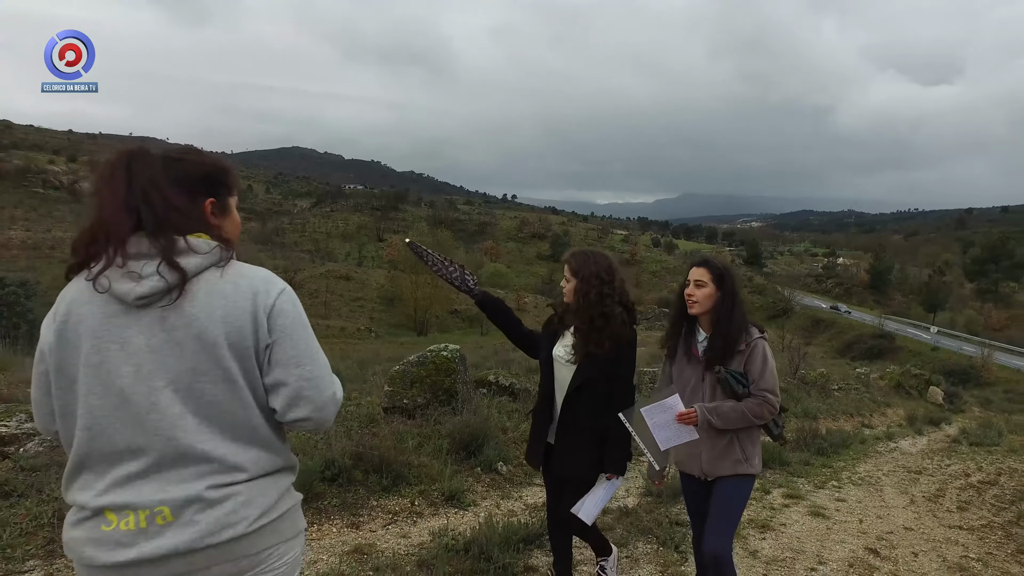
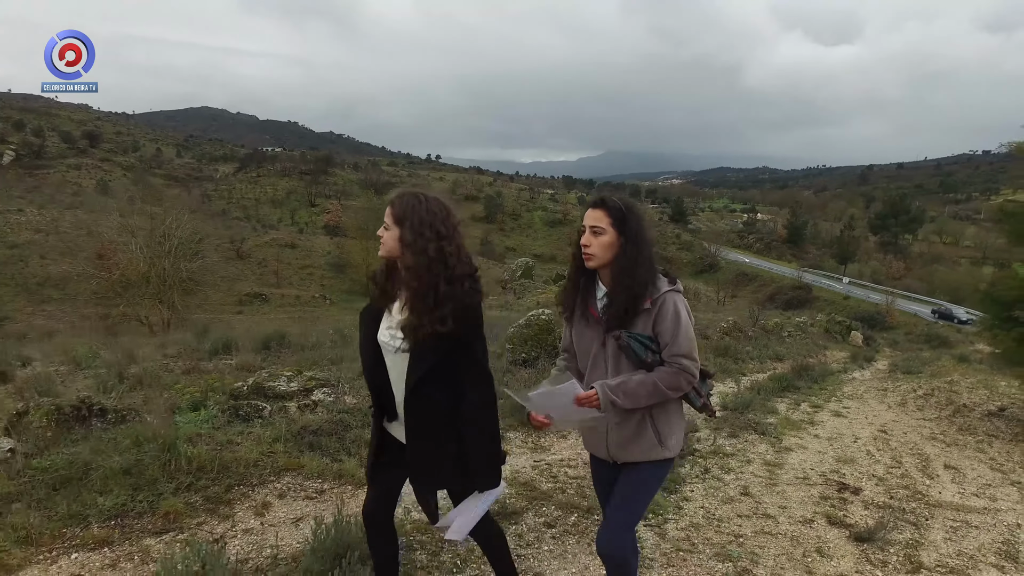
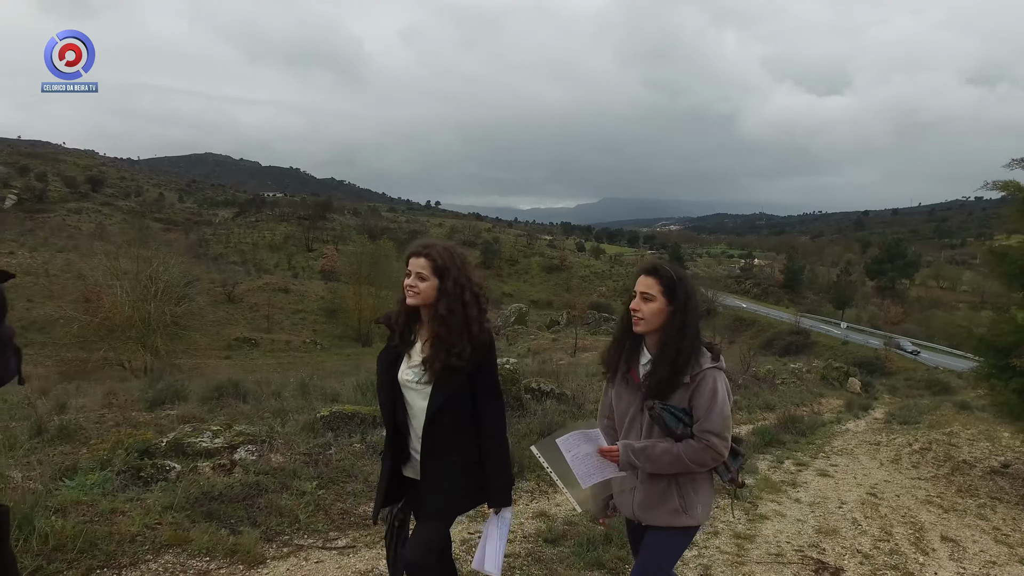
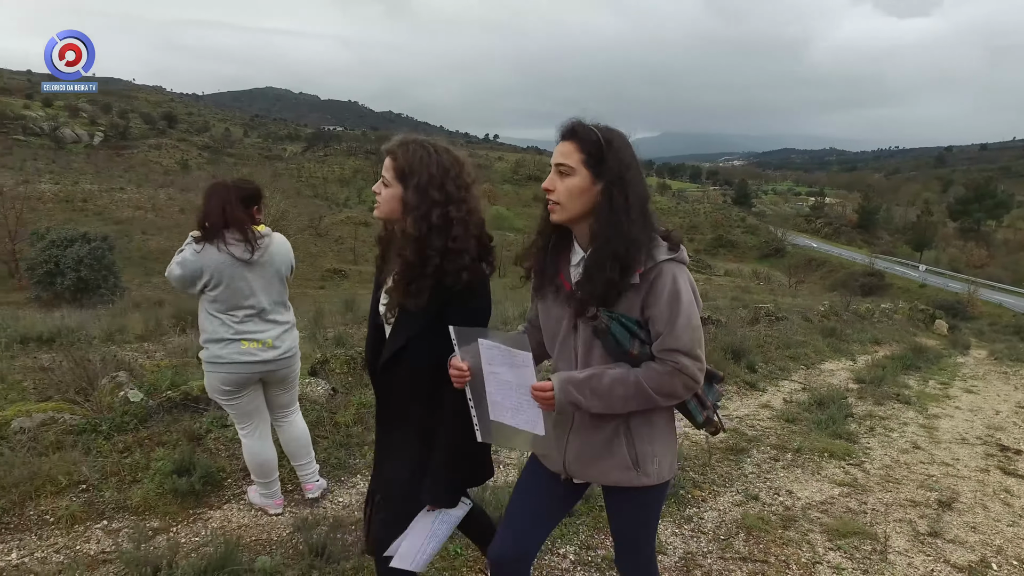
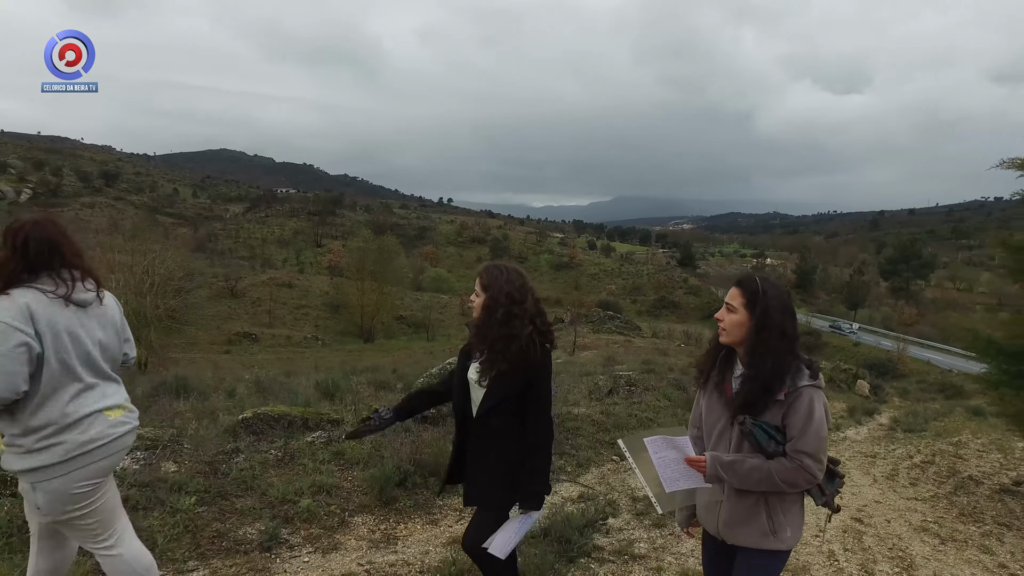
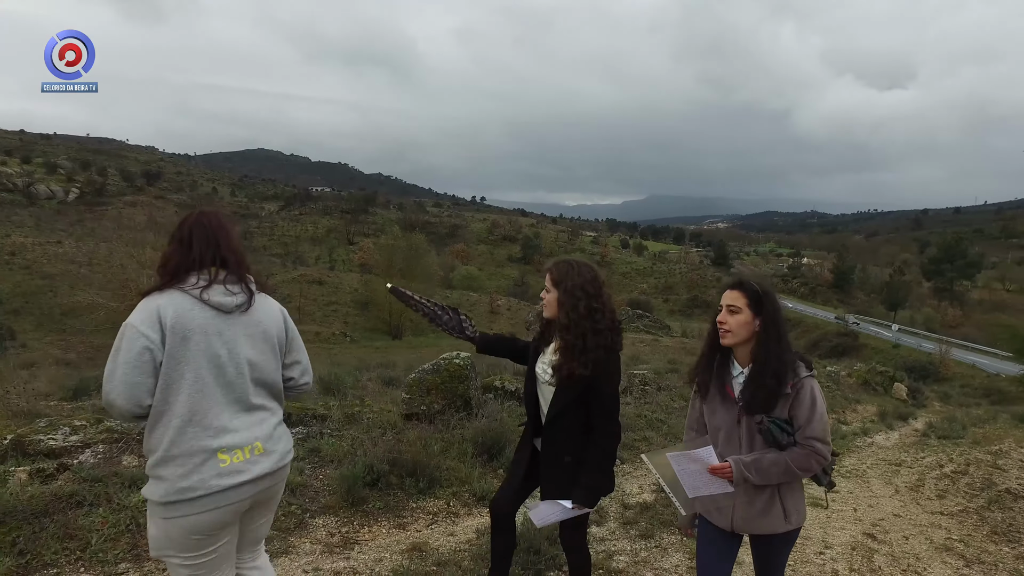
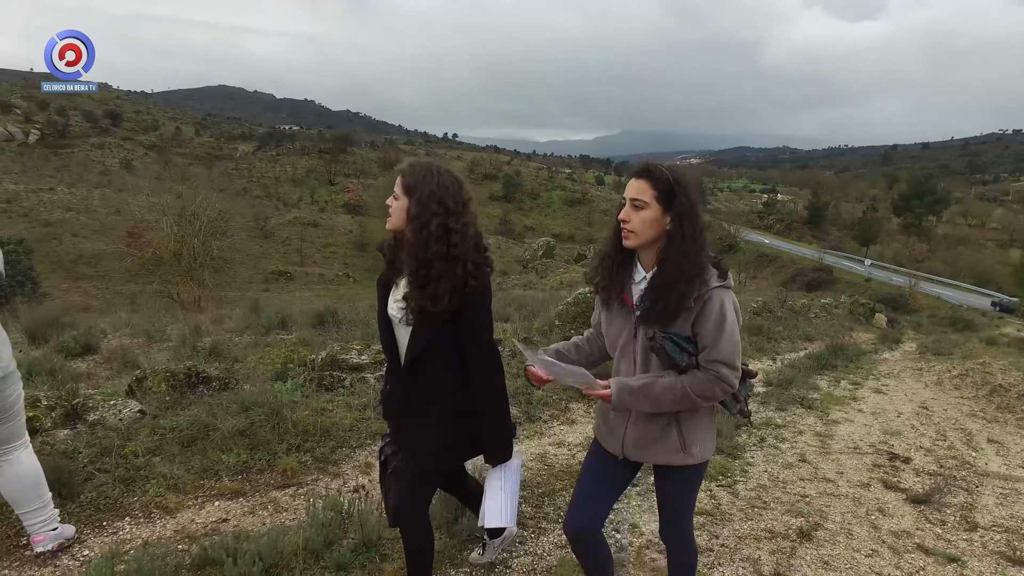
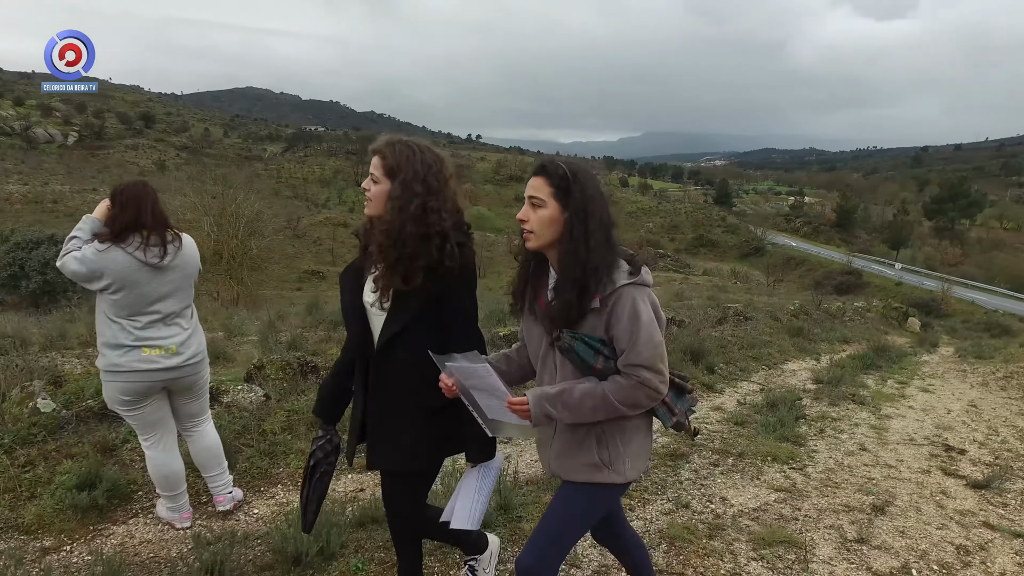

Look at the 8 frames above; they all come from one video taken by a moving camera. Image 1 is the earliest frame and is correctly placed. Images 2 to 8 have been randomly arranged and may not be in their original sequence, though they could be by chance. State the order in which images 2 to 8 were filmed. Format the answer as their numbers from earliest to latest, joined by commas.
6, 5, 3, 2, 7, 8, 4
